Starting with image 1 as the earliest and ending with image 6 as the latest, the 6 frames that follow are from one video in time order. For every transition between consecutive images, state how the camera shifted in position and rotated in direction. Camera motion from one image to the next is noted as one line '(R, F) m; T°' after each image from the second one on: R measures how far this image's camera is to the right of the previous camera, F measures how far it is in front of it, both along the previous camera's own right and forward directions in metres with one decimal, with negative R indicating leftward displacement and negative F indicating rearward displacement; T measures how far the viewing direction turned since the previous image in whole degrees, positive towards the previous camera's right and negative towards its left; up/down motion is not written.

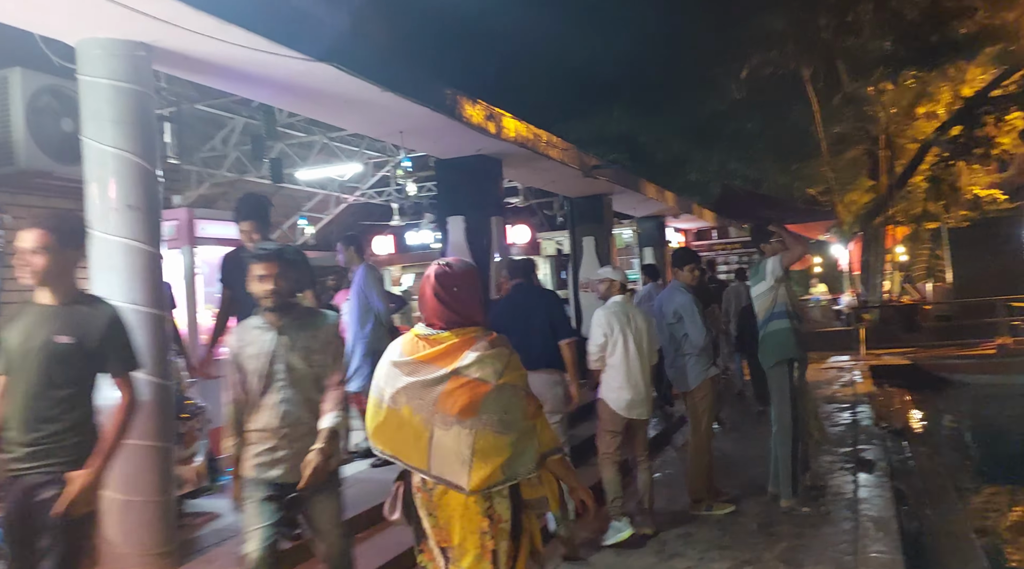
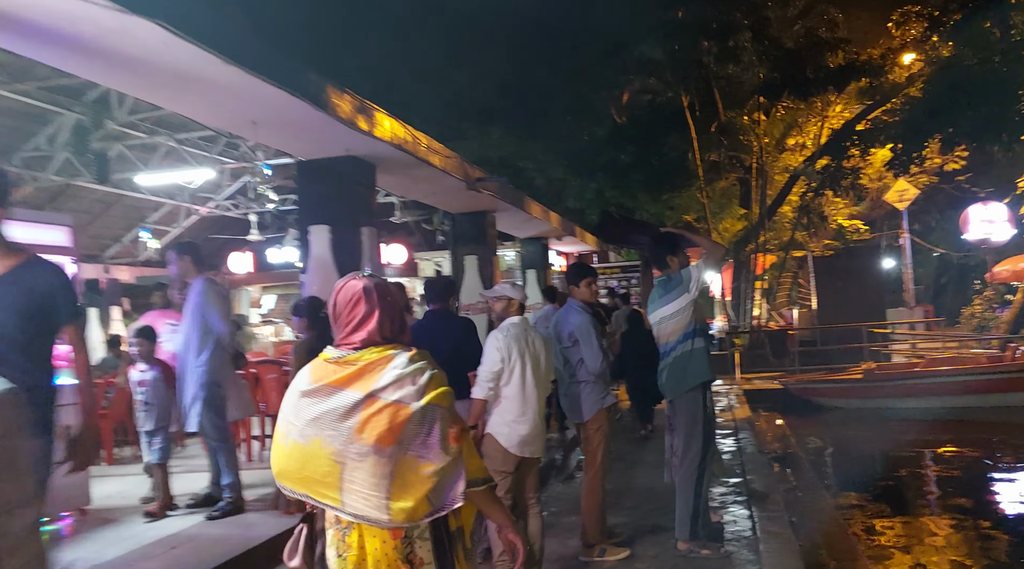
(0.0, +0.4) m; +9°
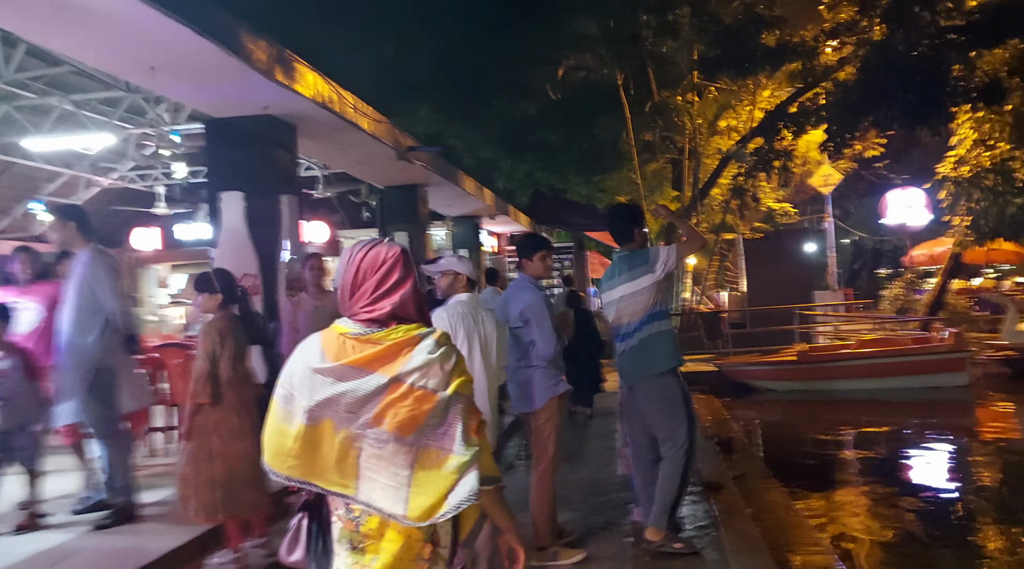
(-0.1, +0.4) m; +5°
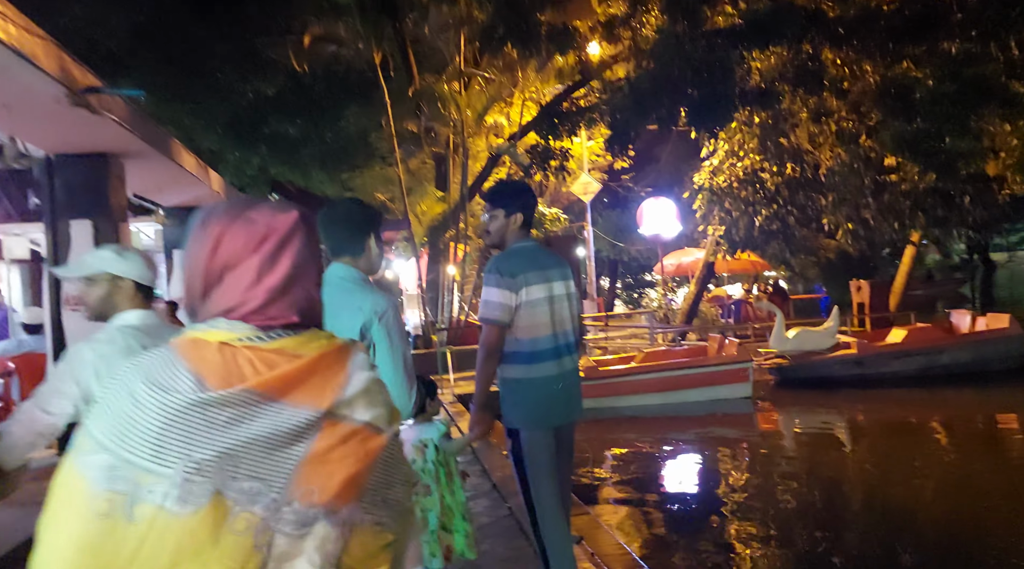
(-0.1, +1.5) m; +19°
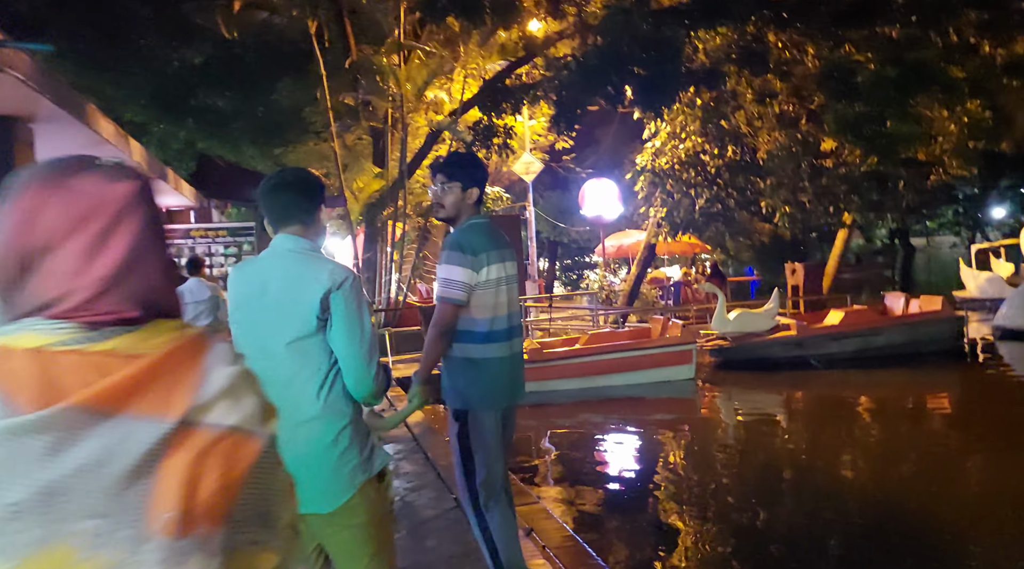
(-0.1, +0.2) m; +5°
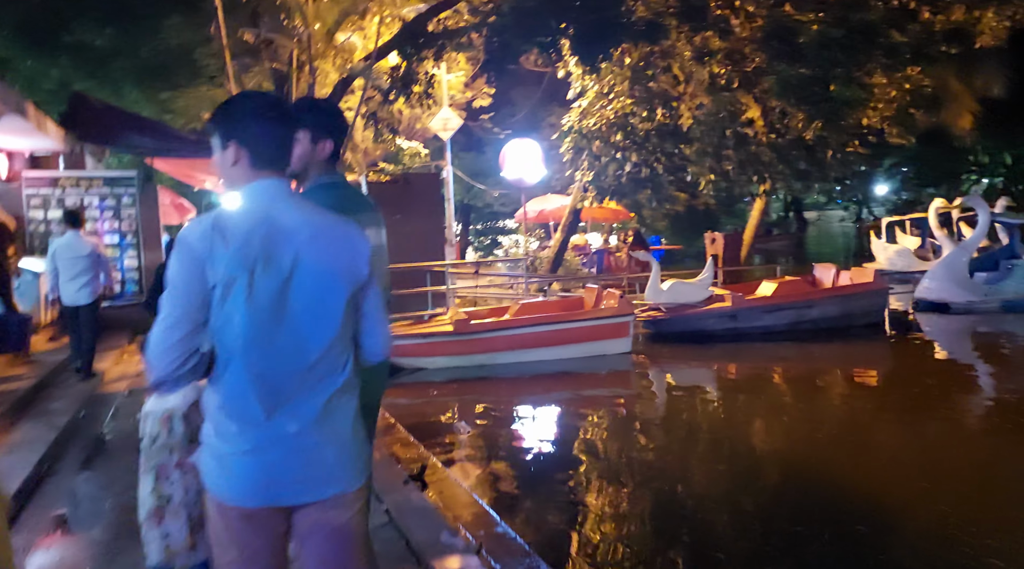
(-0.2, +0.8) m; +7°
